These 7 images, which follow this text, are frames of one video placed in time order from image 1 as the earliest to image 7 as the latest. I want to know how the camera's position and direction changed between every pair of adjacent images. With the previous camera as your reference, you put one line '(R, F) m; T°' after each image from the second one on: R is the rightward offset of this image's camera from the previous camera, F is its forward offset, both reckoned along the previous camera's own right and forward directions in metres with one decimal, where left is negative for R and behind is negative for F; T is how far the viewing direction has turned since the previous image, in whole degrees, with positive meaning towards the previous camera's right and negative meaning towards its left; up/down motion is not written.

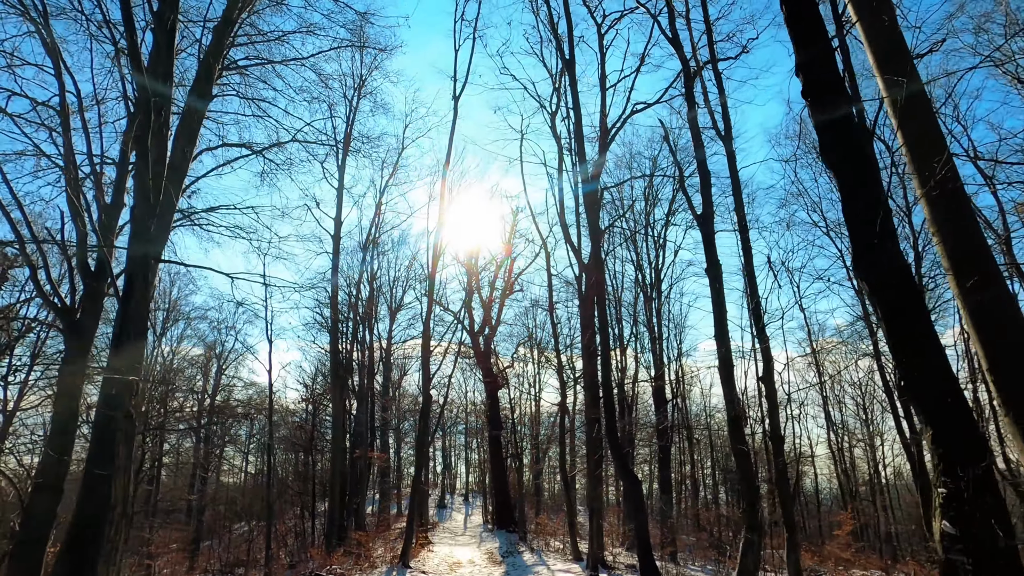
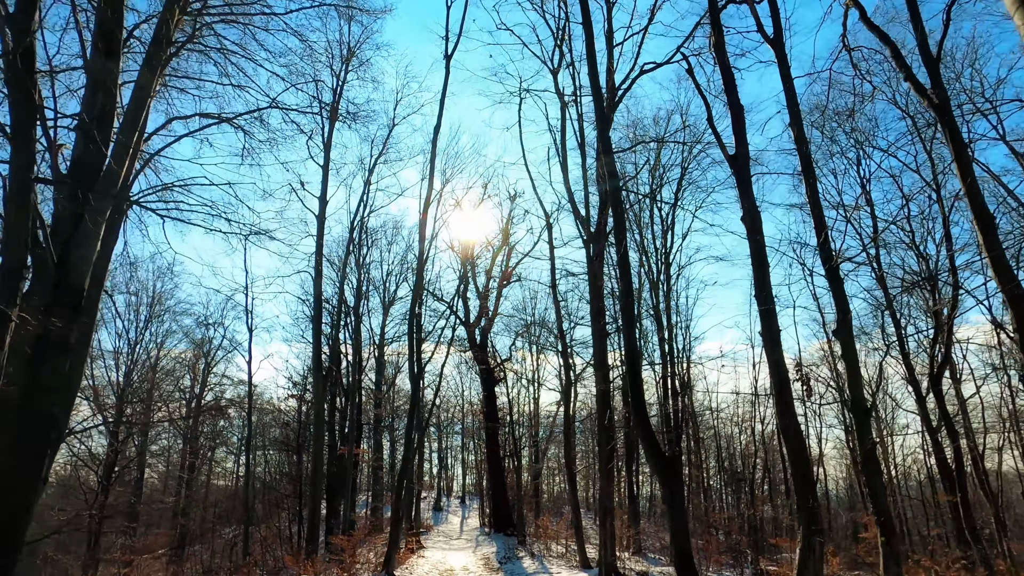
(0.0, +1.1) m; 0°
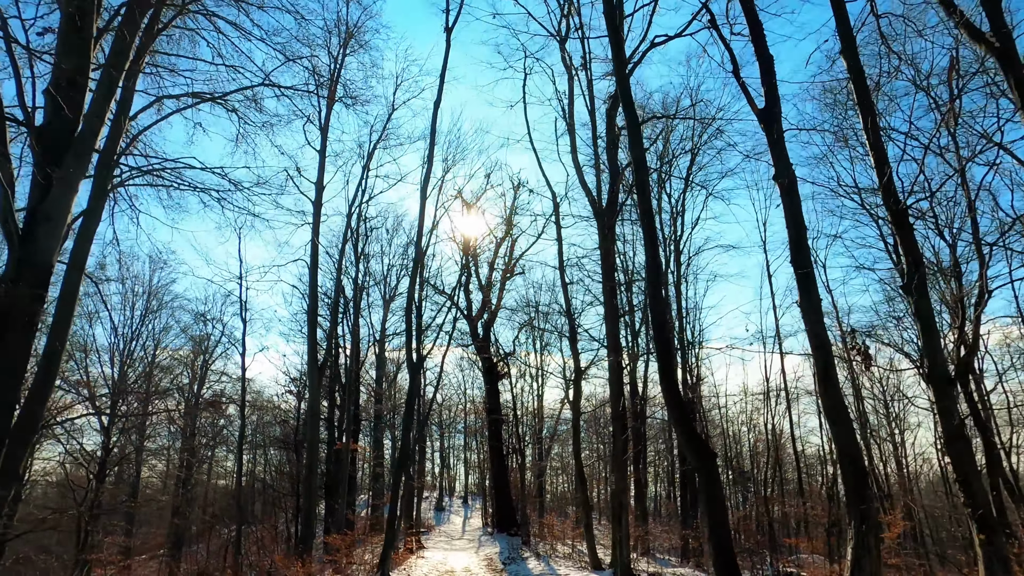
(0.0, +0.6) m; 0°
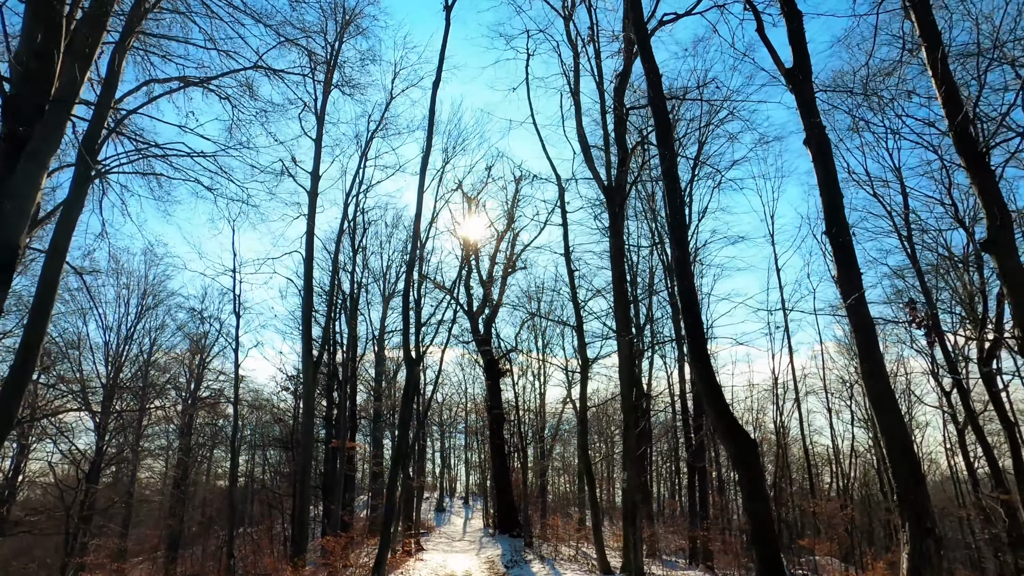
(0.0, +0.4) m; 0°
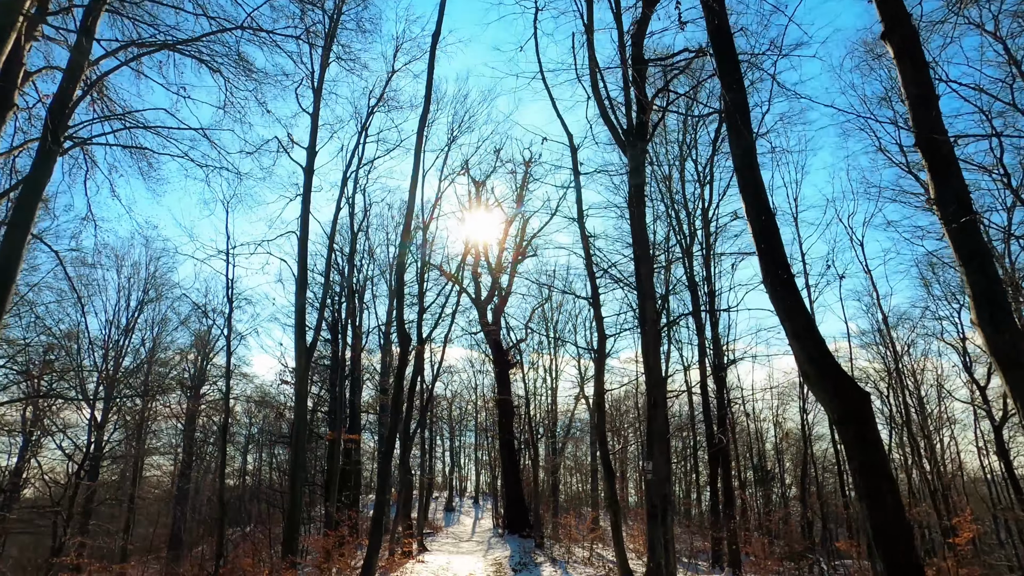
(0.0, +0.9) m; -1°
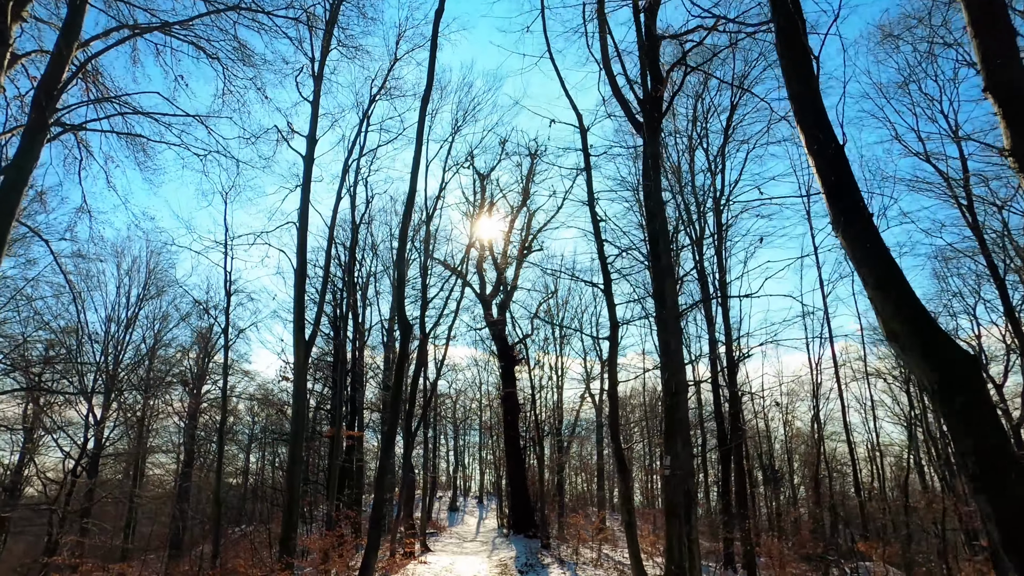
(0.0, +0.4) m; 0°
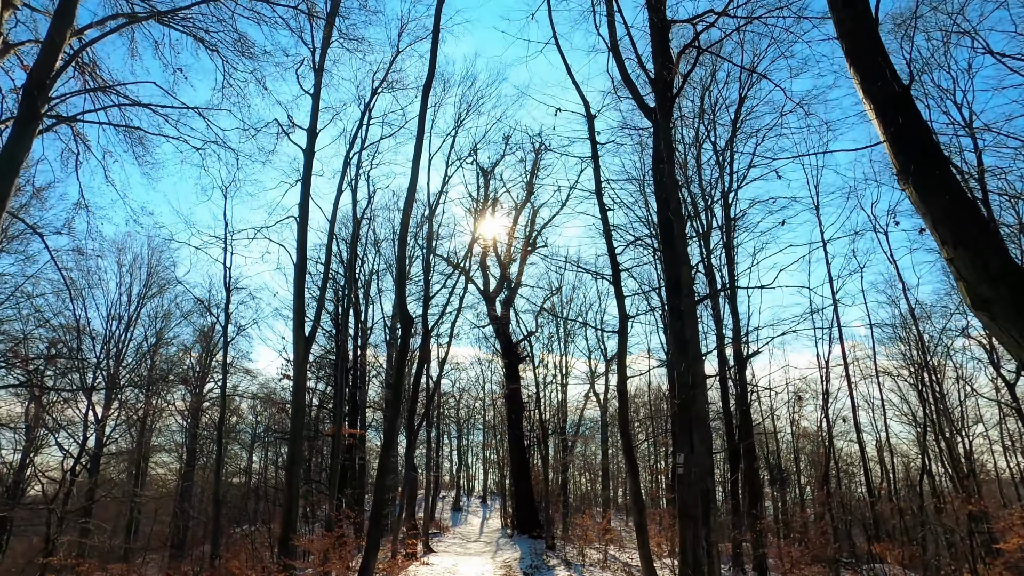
(0.0, +0.2) m; 0°
